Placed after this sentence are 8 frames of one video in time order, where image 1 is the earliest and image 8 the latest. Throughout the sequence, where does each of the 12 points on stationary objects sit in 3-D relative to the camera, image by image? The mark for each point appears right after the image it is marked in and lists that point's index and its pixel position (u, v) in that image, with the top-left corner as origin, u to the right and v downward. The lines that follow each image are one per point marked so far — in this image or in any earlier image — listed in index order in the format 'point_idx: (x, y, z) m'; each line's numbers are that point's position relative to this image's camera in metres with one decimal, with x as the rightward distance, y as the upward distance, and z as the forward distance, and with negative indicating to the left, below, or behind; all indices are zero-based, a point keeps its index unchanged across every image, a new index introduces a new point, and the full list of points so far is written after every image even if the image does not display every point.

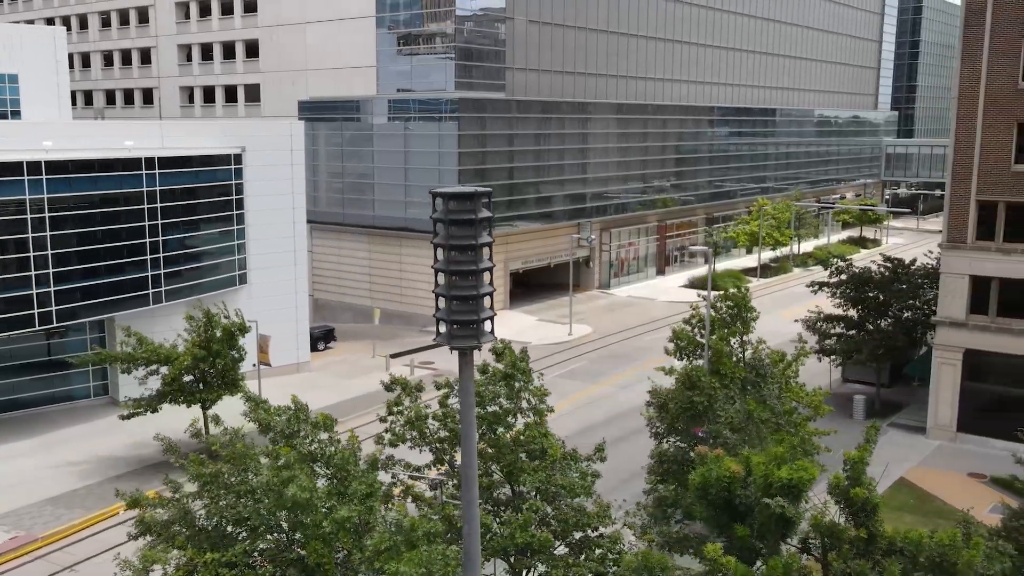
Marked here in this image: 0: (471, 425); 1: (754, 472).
0: (-0.4, -1.4, +9.9) m
1: (+3.2, -2.4, +12.9) m
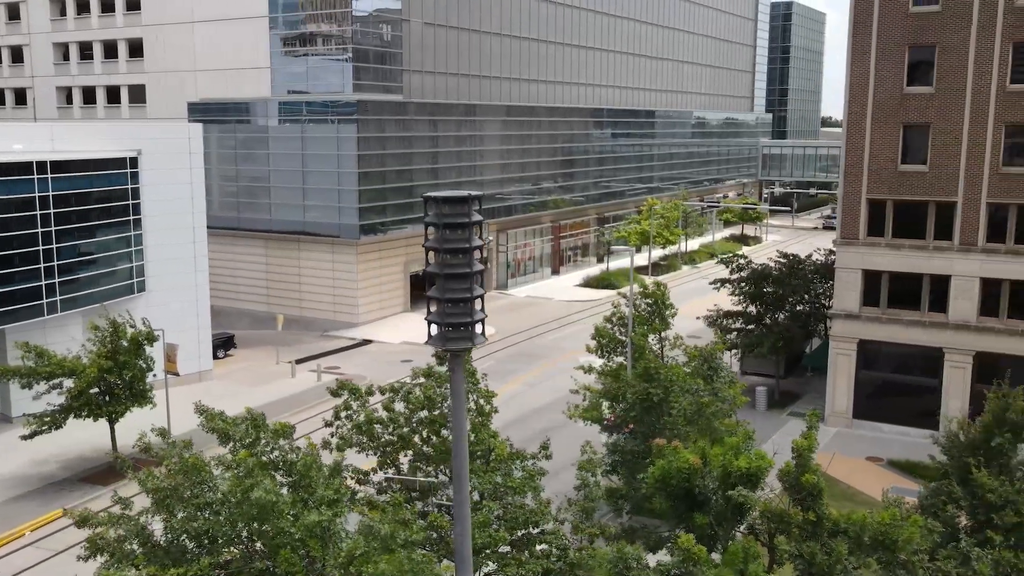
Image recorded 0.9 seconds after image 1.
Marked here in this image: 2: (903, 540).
0: (-0.5, -1.4, +10.0) m
1: (+2.7, -2.4, +13.4) m
2: (+5.3, -3.4, +13.5) m
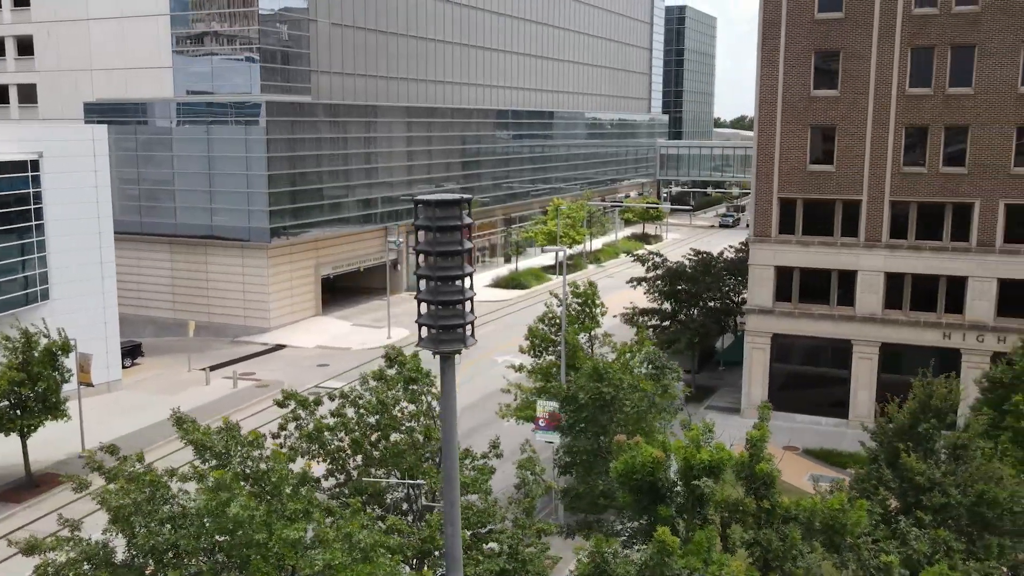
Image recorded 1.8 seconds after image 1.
0: (-0.6, -1.4, +10.1) m
1: (+2.3, -2.3, +13.8) m
2: (+4.9, -3.4, +14.2) m
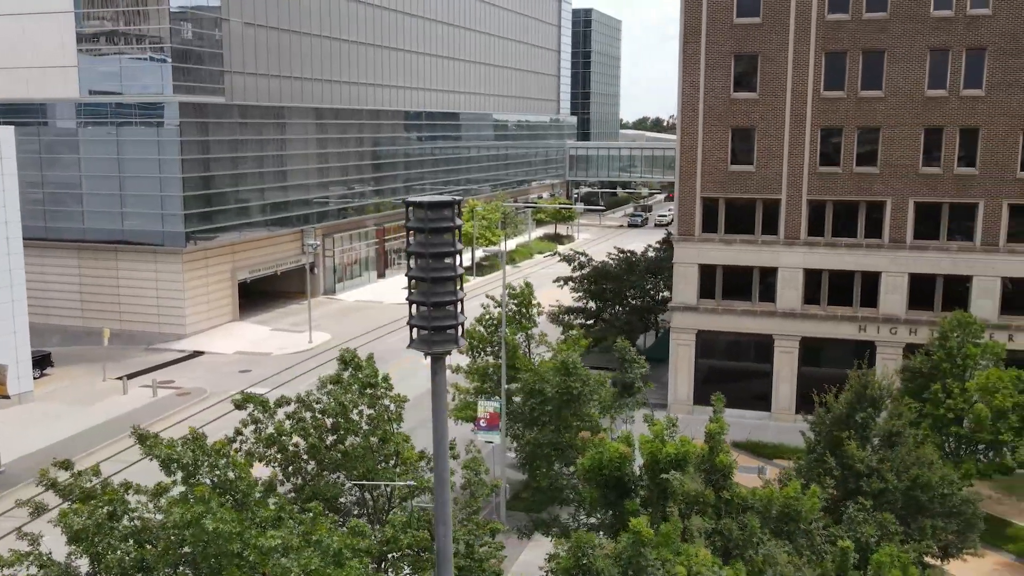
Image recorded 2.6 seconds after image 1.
0: (-0.7, -1.5, +10.1) m
1: (+1.8, -2.3, +14.1) m
2: (+4.4, -3.3, +14.7) m
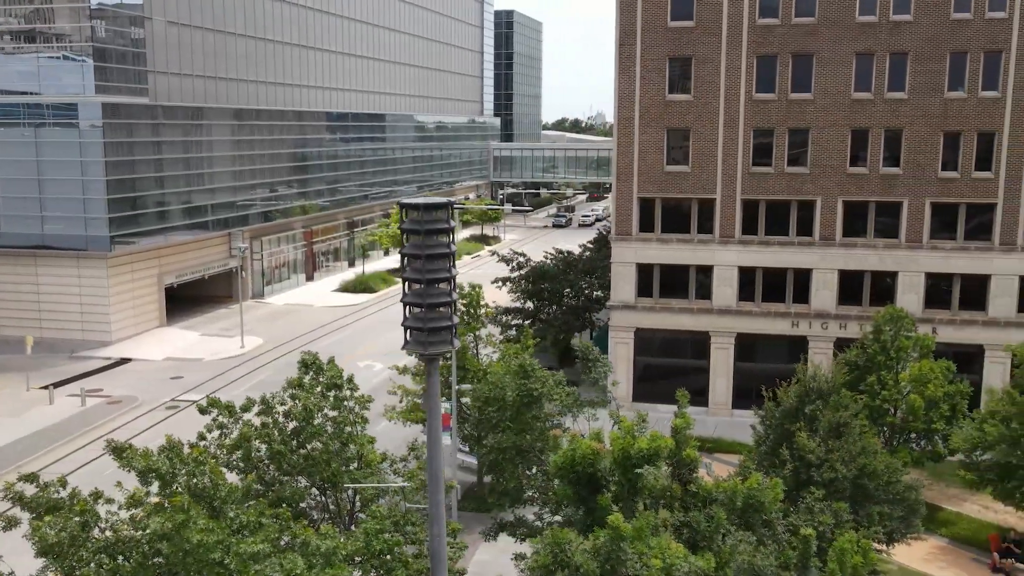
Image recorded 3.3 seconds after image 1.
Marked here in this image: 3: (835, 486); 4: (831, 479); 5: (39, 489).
0: (-0.8, -1.5, +10.2) m
1: (+1.4, -2.3, +14.4) m
2: (+4.0, -3.3, +15.2) m
3: (+6.1, -3.7, +18.7) m
4: (+6.0, -3.6, +18.5) m
5: (-6.3, -2.6, +13.1) m
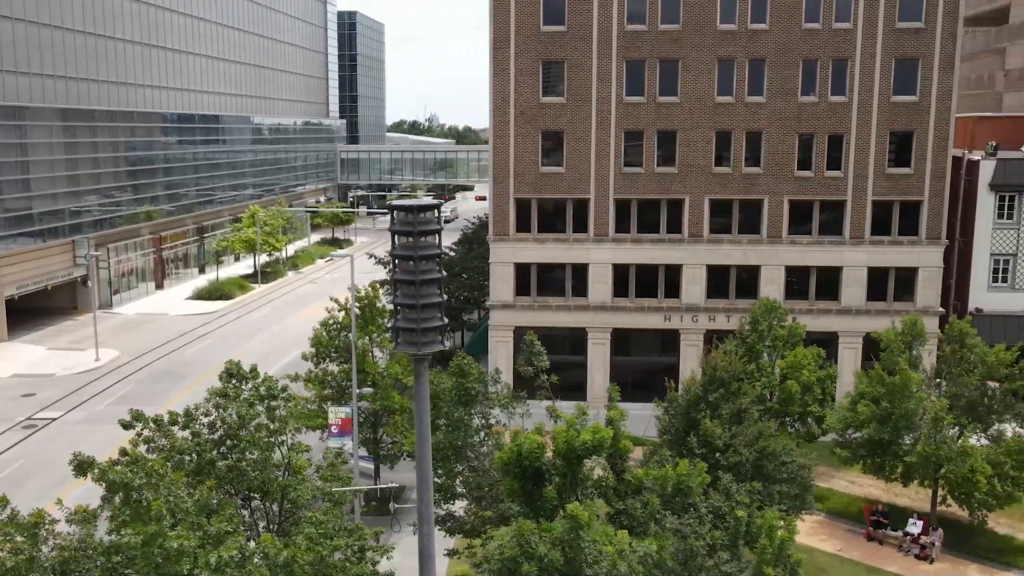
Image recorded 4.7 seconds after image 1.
0: (-0.9, -1.5, +10.3) m
1: (+0.6, -2.3, +14.8) m
2: (+3.0, -3.2, +16.0) m
3: (+4.5, -3.6, +19.8) m
4: (+4.5, -3.4, +19.6) m
5: (-6.8, -2.8, +12.2) m
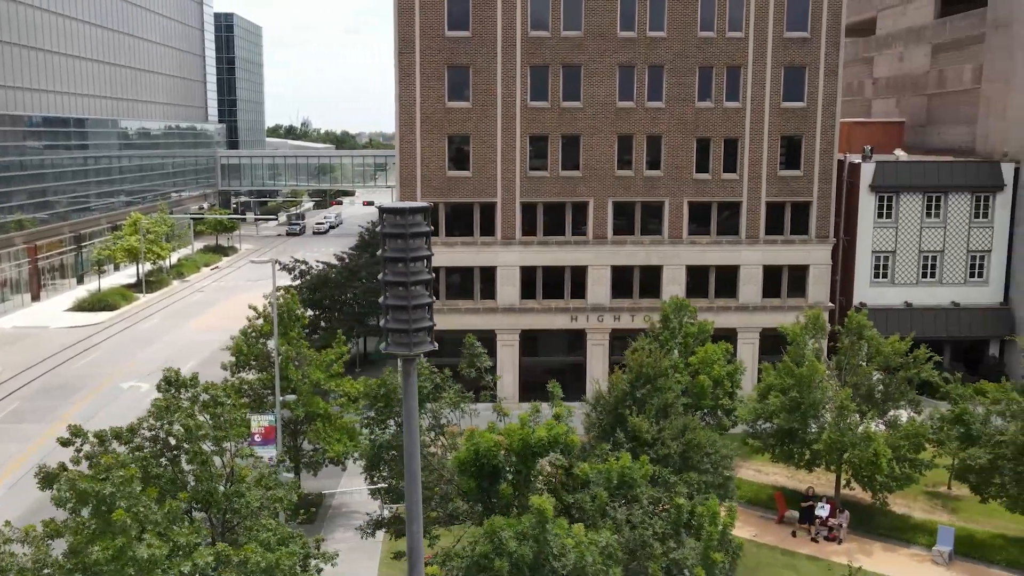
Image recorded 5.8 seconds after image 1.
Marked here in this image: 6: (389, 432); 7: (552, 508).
0: (-1.0, -1.5, +10.4) m
1: (0.0, -2.3, +15.1) m
2: (+2.2, -3.1, +16.5) m
3: (+3.2, -3.6, +20.5) m
4: (+3.2, -3.4, +20.3) m
5: (-7.1, -2.9, +11.6) m
6: (-2.3, -2.7, +18.3) m
7: (+0.5, -3.0, +13.5) m
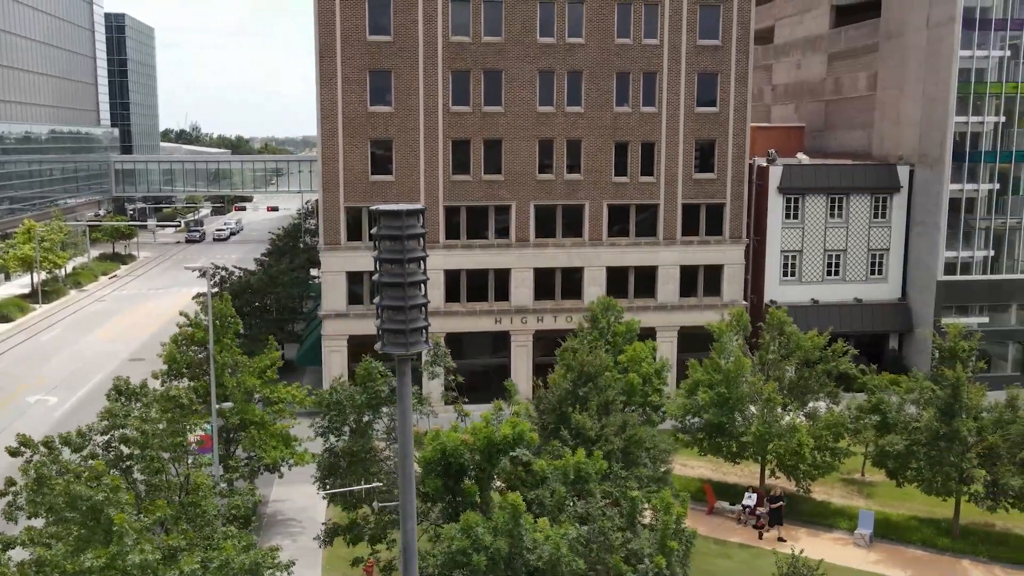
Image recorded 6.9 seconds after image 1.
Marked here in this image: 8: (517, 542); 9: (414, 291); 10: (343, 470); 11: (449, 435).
0: (-1.1, -1.5, +10.6) m
1: (-0.6, -2.3, +15.3) m
2: (+1.5, -3.1, +17.0) m
3: (+2.1, -3.6, +21.1) m
4: (+2.1, -3.4, +20.9) m
5: (-7.2, -3.0, +11.2) m
6: (-3.2, -2.8, +18.3) m
7: (+0.1, -3.0, +13.8) m
8: (0.0, -3.6, +13.8) m
9: (-1.0, 0.0, +10.4) m
10: (-3.3, -3.3, +17.9) m
11: (-1.0, -2.3, +15.3) m
